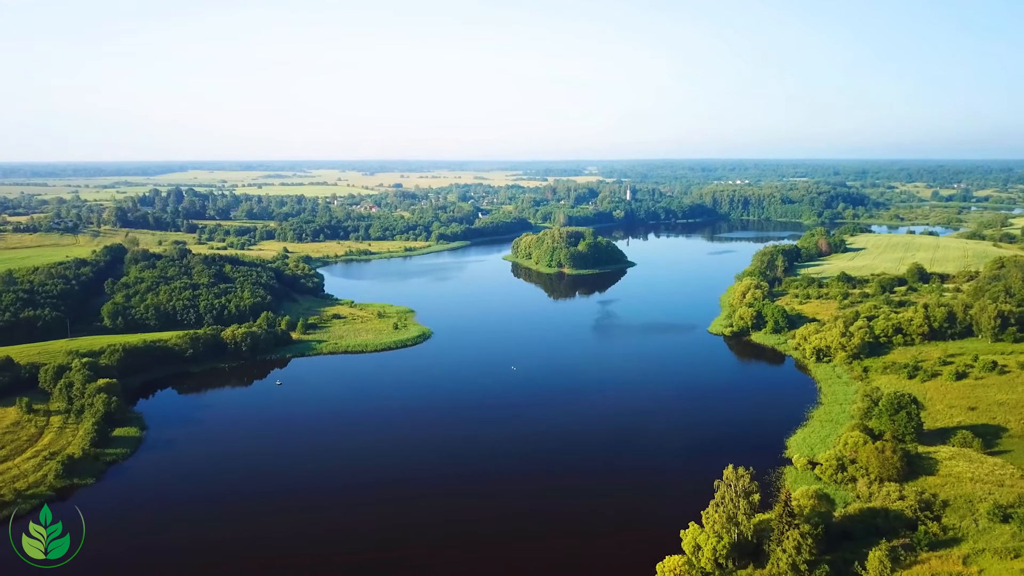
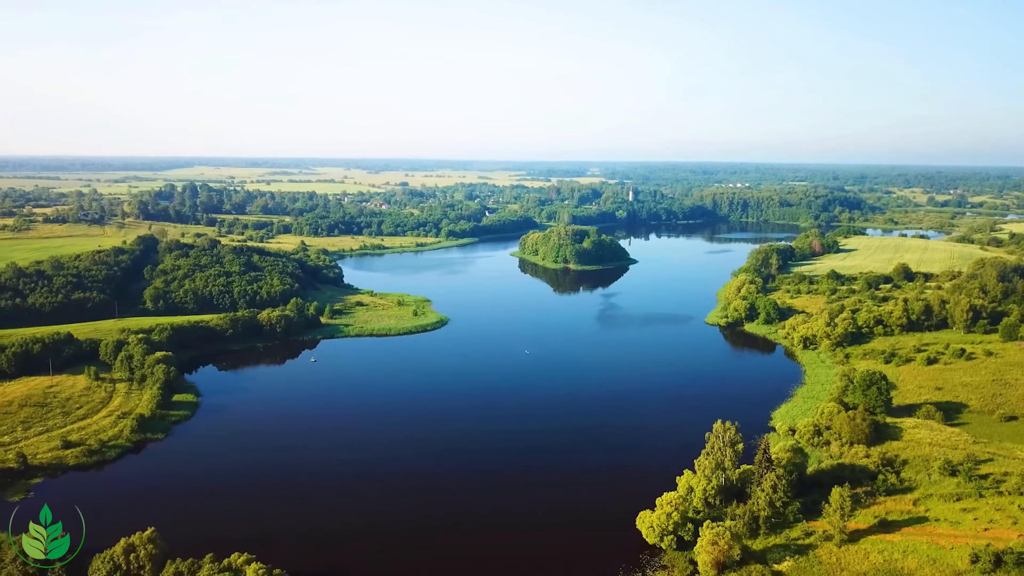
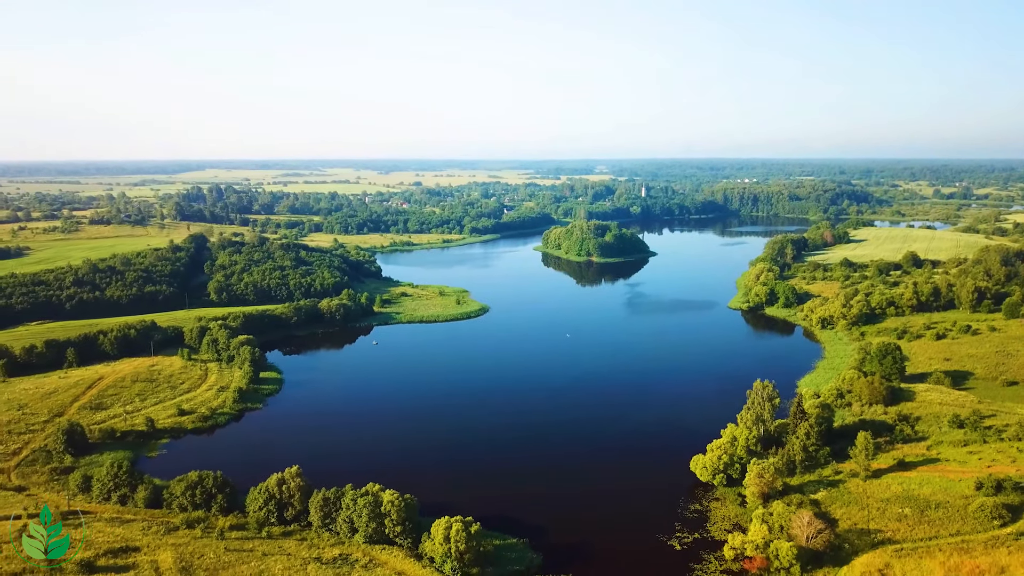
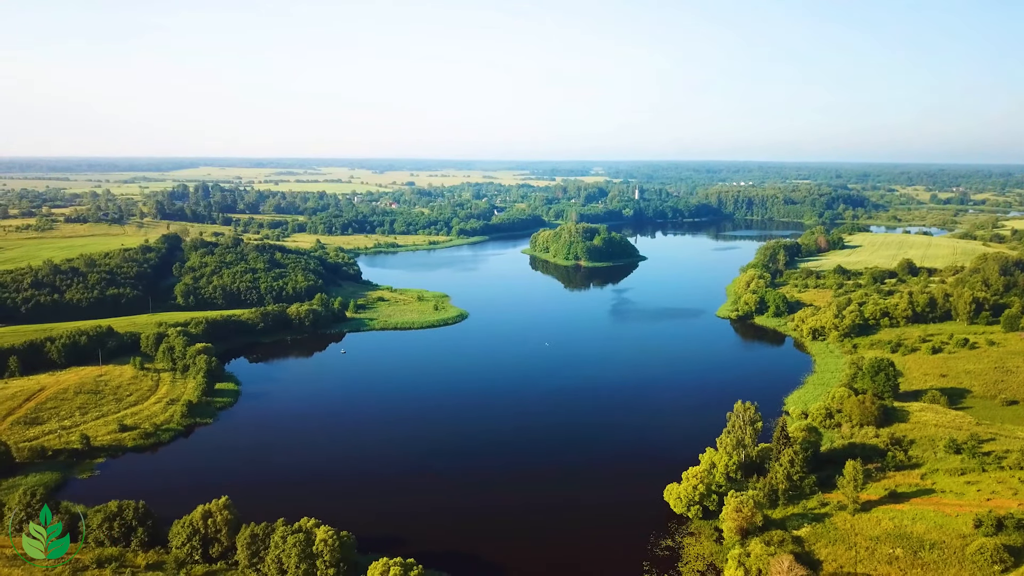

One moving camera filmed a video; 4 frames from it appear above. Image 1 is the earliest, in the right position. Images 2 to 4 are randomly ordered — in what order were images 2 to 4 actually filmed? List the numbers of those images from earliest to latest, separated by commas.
2, 4, 3
